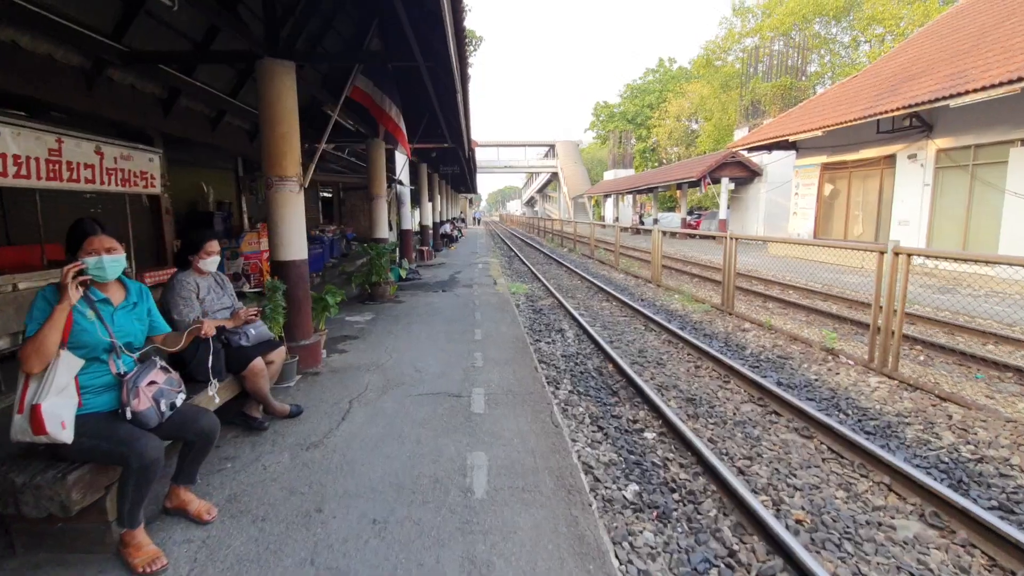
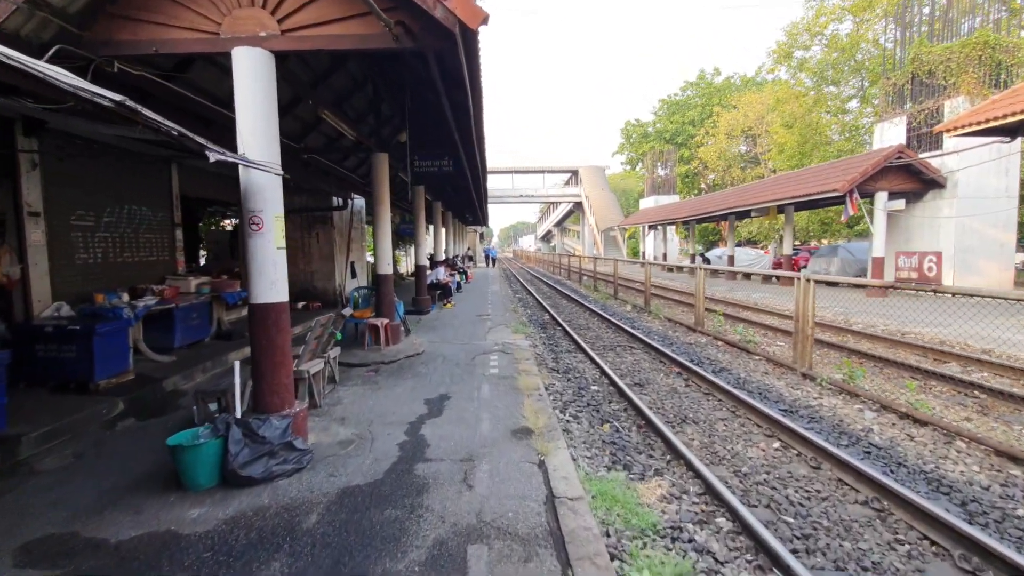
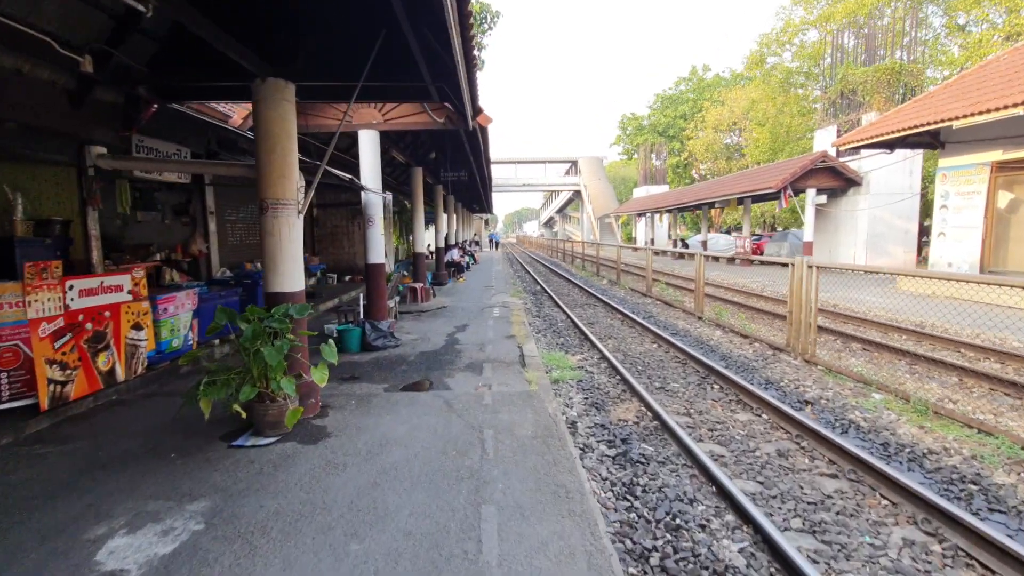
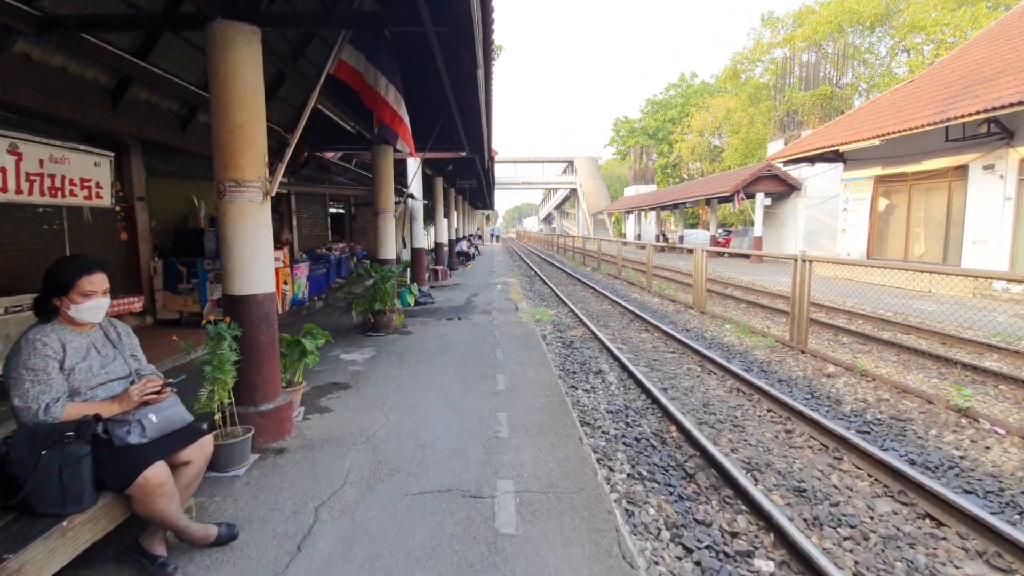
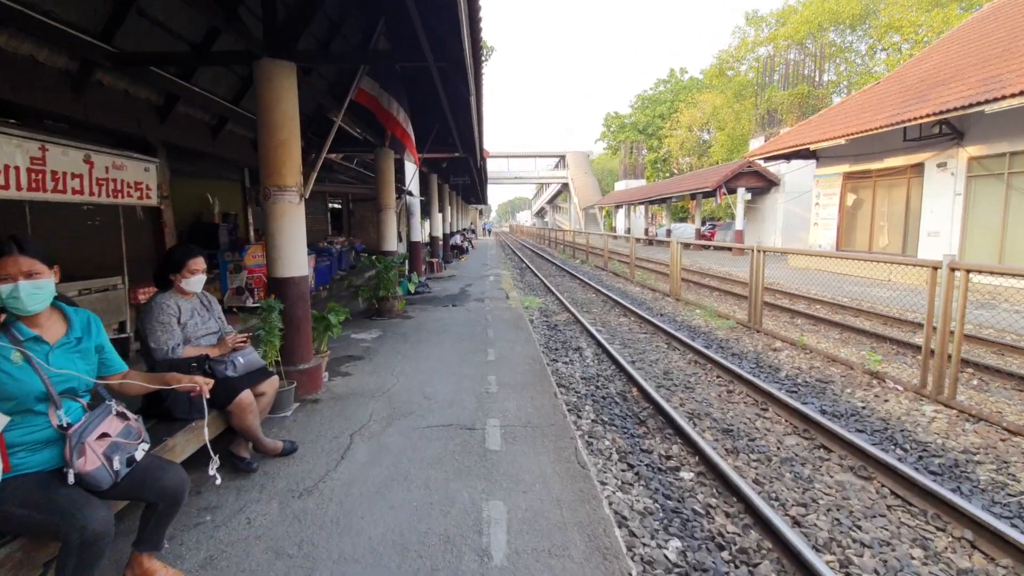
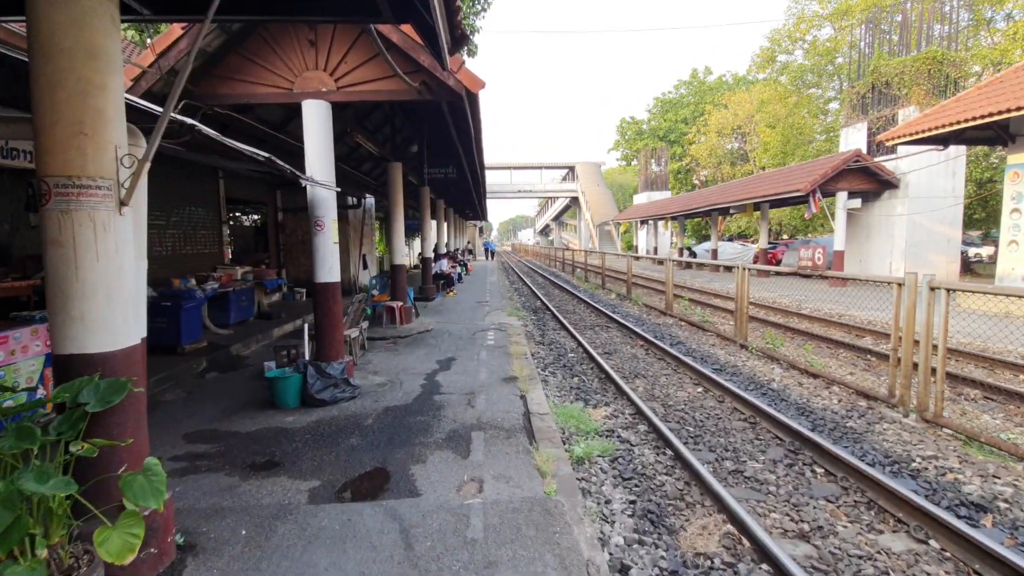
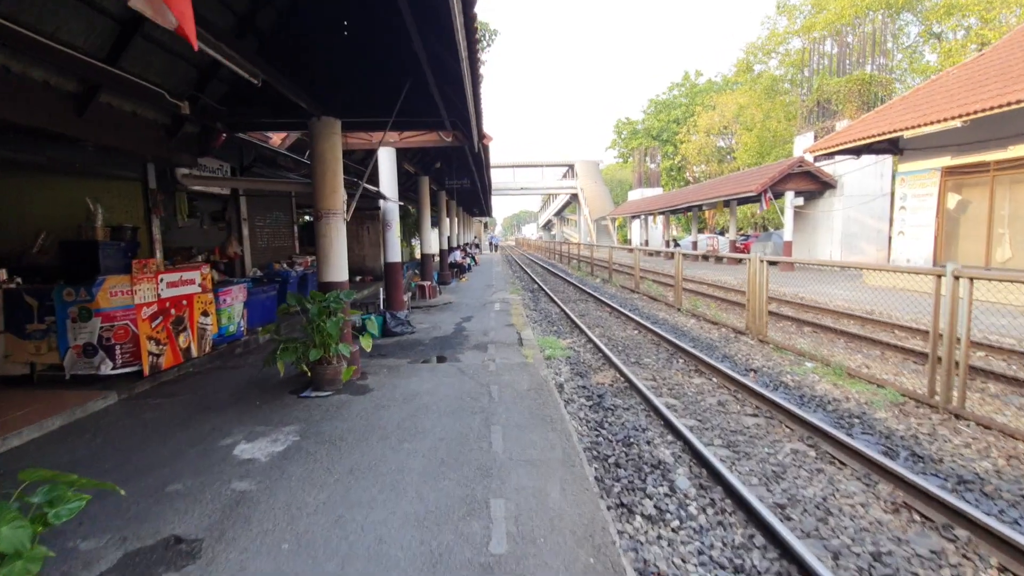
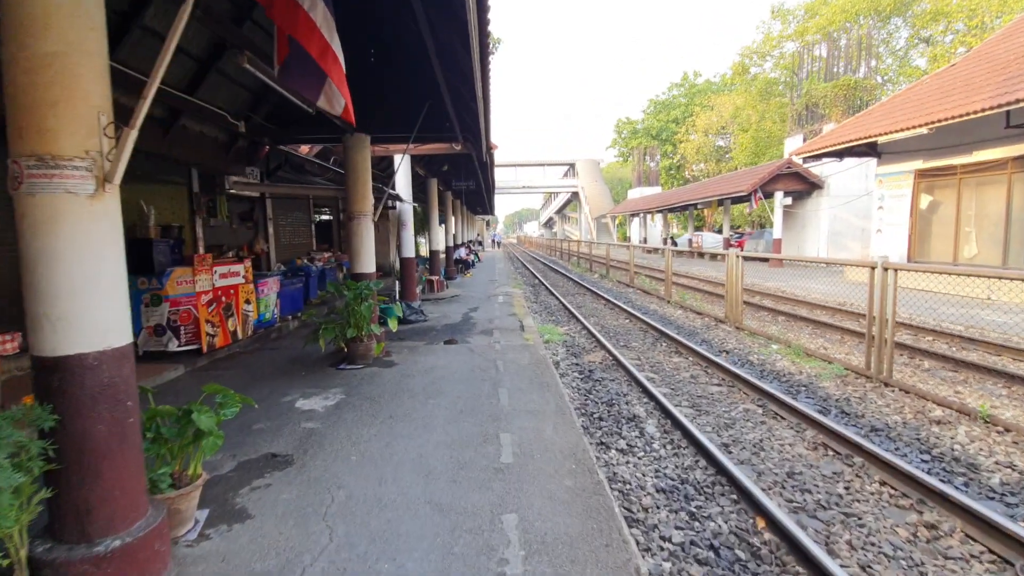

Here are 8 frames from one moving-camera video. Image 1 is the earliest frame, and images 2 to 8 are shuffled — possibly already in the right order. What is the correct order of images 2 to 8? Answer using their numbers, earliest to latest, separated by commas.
5, 4, 8, 7, 3, 6, 2
